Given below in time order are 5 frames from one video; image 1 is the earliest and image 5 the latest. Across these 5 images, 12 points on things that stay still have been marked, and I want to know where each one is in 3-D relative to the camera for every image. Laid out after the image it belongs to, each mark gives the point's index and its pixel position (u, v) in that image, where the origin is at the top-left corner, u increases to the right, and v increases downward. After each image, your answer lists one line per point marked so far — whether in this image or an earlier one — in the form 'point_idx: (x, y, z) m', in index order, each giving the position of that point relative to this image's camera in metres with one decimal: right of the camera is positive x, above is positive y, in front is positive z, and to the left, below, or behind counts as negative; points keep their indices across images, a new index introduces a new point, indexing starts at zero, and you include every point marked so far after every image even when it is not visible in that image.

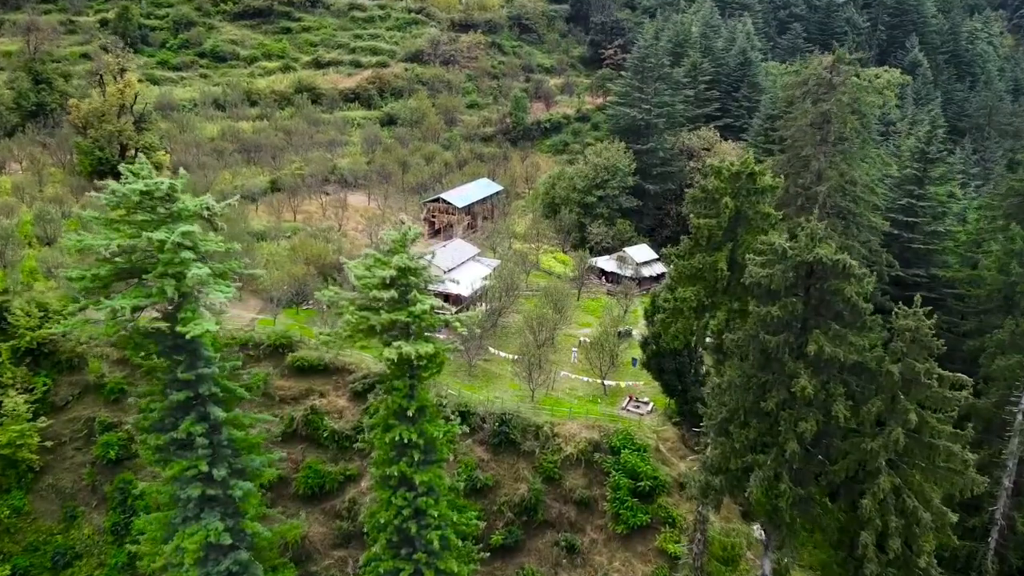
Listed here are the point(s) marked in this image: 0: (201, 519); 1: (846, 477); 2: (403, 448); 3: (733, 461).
0: (-4.9, -3.6, +16.5) m
1: (+4.3, -2.4, +13.6) m
2: (-1.7, -2.5, +16.3) m
3: (+3.0, -2.4, +14.3) m
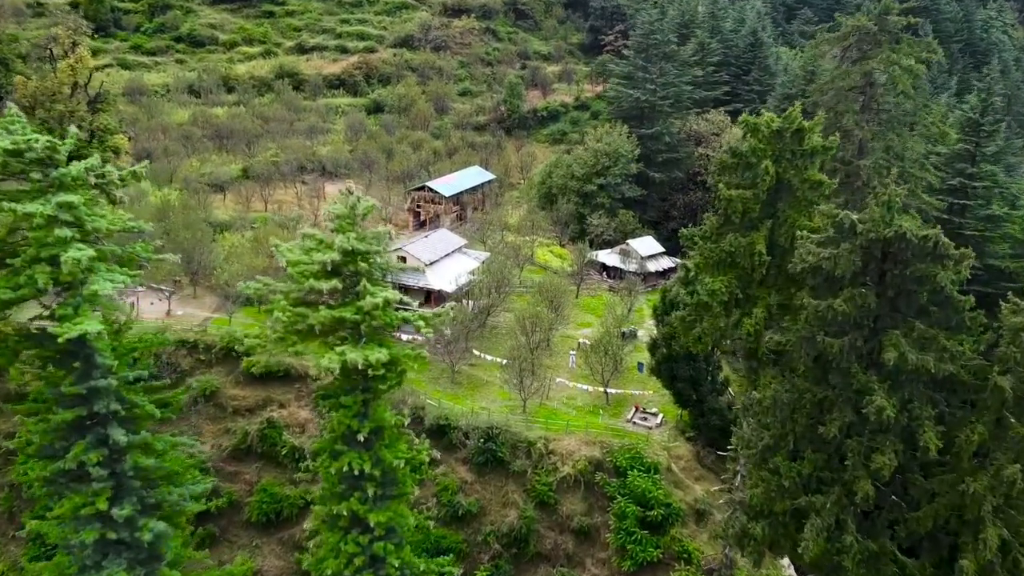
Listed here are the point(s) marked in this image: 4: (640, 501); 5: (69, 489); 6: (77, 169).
0: (-5.1, -3.5, +13.1) m
1: (+4.1, -2.3, +10.2) m
2: (-1.9, -2.4, +12.9) m
3: (+2.8, -2.2, +10.9) m
4: (+2.4, -4.0, +19.5) m
5: (-5.5, -2.5, +13.0) m
6: (-4.9, +1.3, +11.9) m
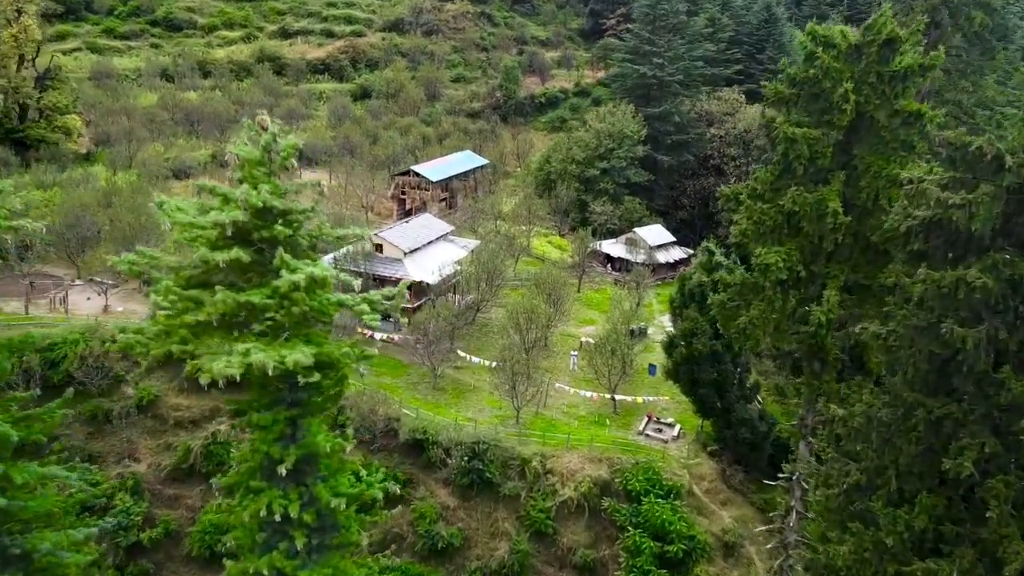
0: (-5.3, -3.3, +9.7) m
1: (+3.9, -2.1, +6.8) m
2: (-2.1, -2.2, +9.5) m
3: (+2.6, -2.0, +7.6) m
4: (+2.2, -3.8, +16.1) m
5: (-5.7, -2.3, +9.6) m
6: (-5.1, +1.5, +8.5) m
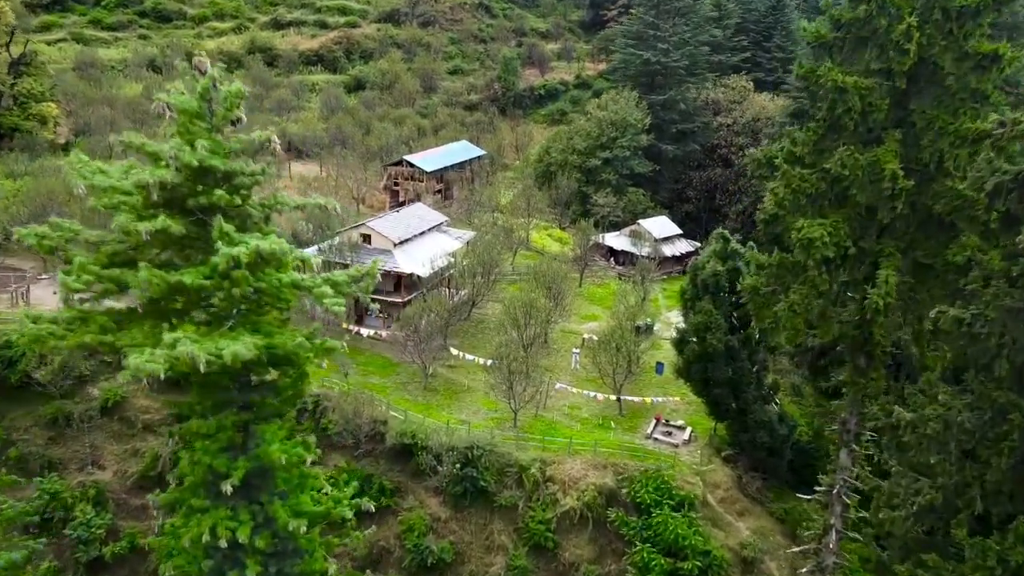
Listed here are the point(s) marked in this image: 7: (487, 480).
0: (-5.3, -3.2, +8.2) m
1: (+3.9, -1.9, +5.4) m
2: (-2.2, -2.0, +8.1) m
3: (+2.6, -1.9, +6.1) m
4: (+2.2, -3.6, +14.6) m
5: (-5.7, -2.2, +8.1) m
6: (-5.2, +1.7, +7.0) m
7: (-0.4, -2.9, +15.7) m
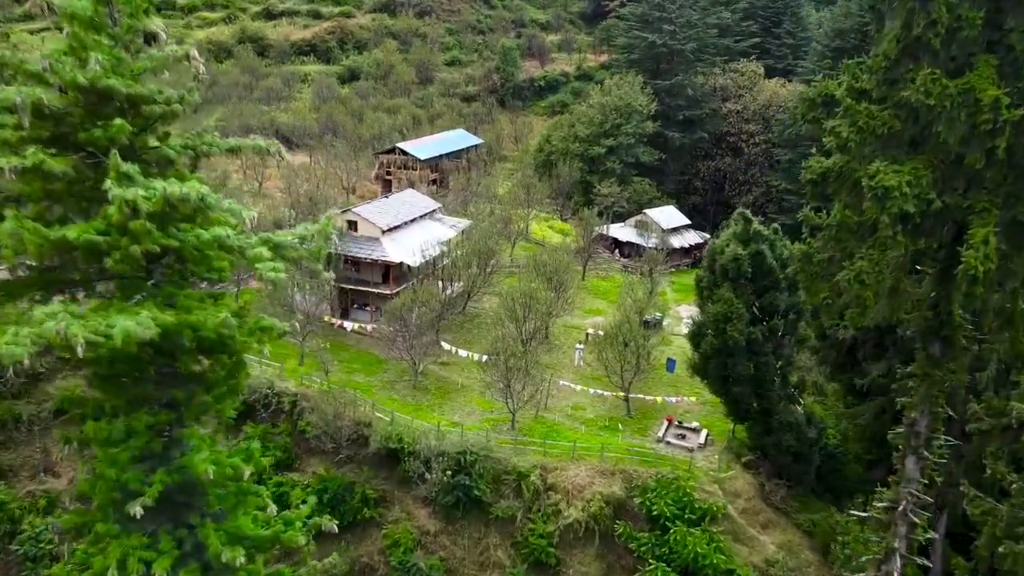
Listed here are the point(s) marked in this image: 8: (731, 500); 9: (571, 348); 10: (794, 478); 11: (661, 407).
0: (-5.4, -3.0, +6.6) m
1: (+3.8, -1.7, +3.7) m
2: (-2.2, -1.8, +6.4) m
3: (+2.5, -1.7, +4.4) m
4: (+2.2, -3.5, +13.0) m
5: (-5.8, -2.0, +6.5) m
6: (-5.2, +1.9, +5.4) m
7: (-0.4, -2.7, +14.0) m
8: (+3.0, -2.9, +14.3) m
9: (+1.1, -1.1, +19.9) m
10: (+4.0, -2.7, +14.9) m
11: (+2.4, -1.9, +17.2) m
